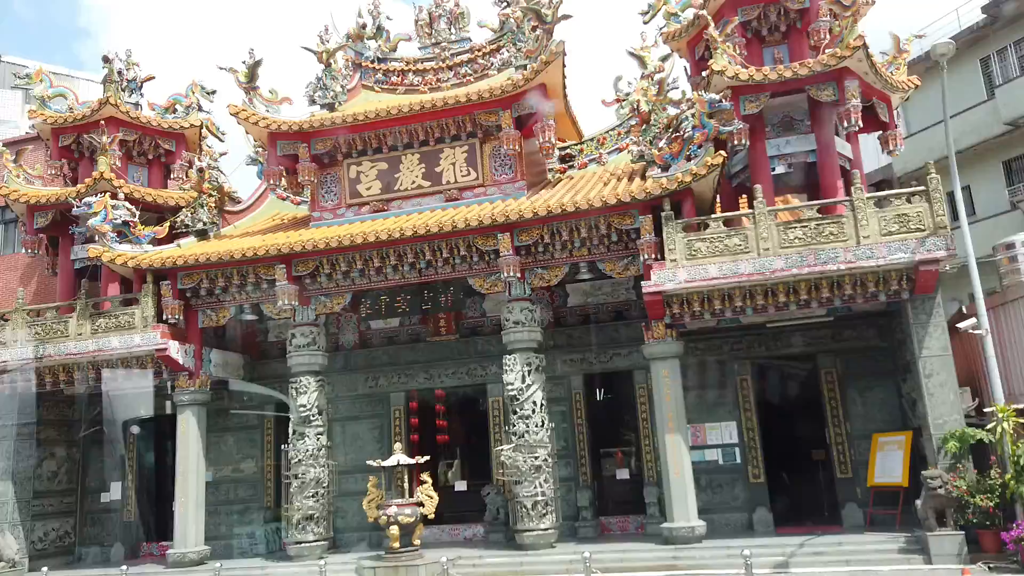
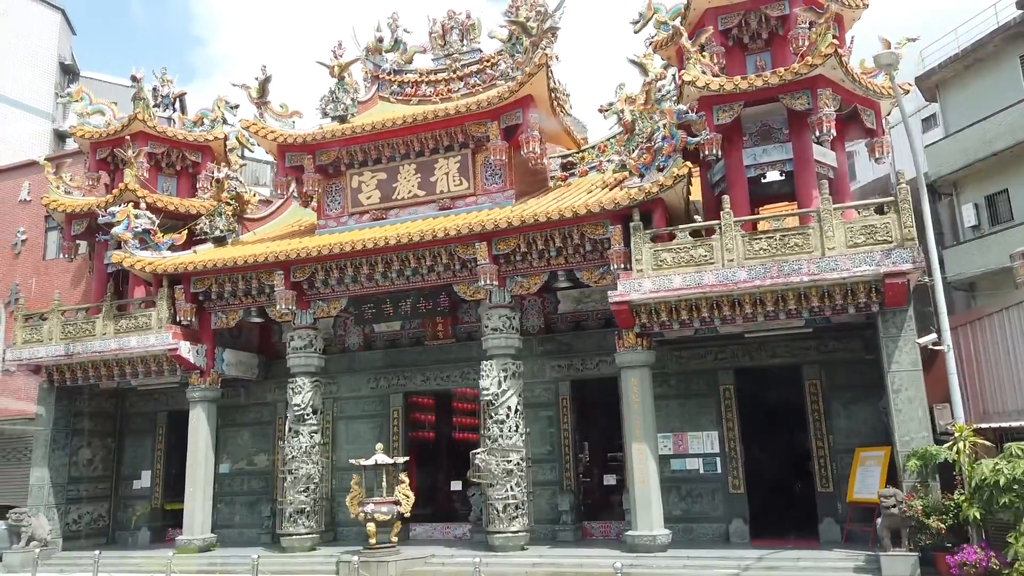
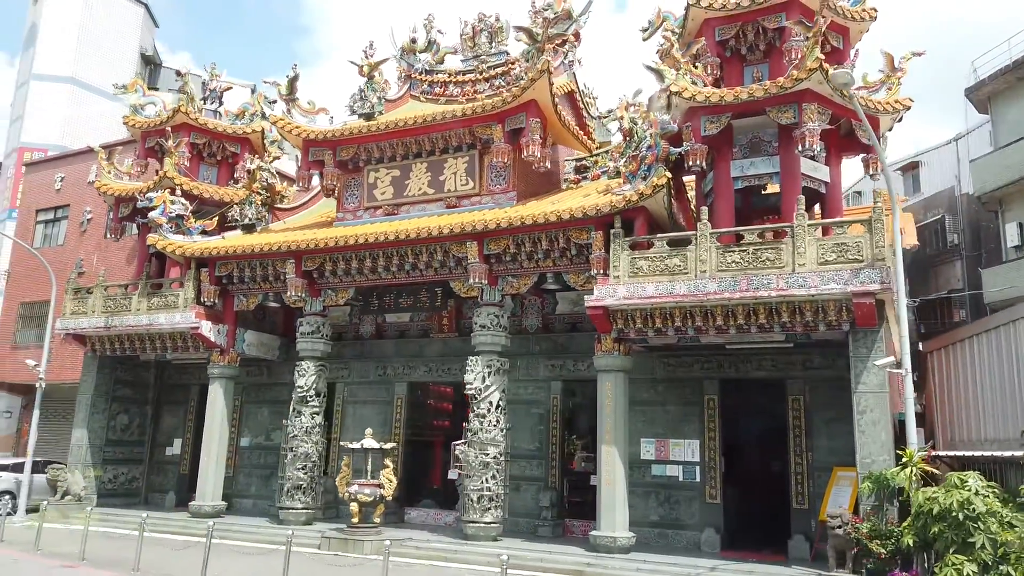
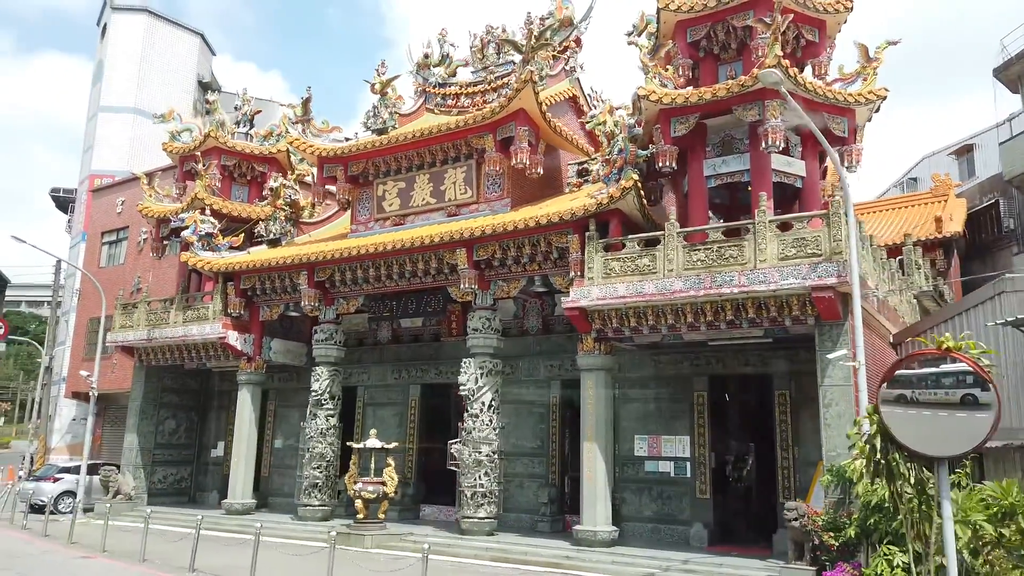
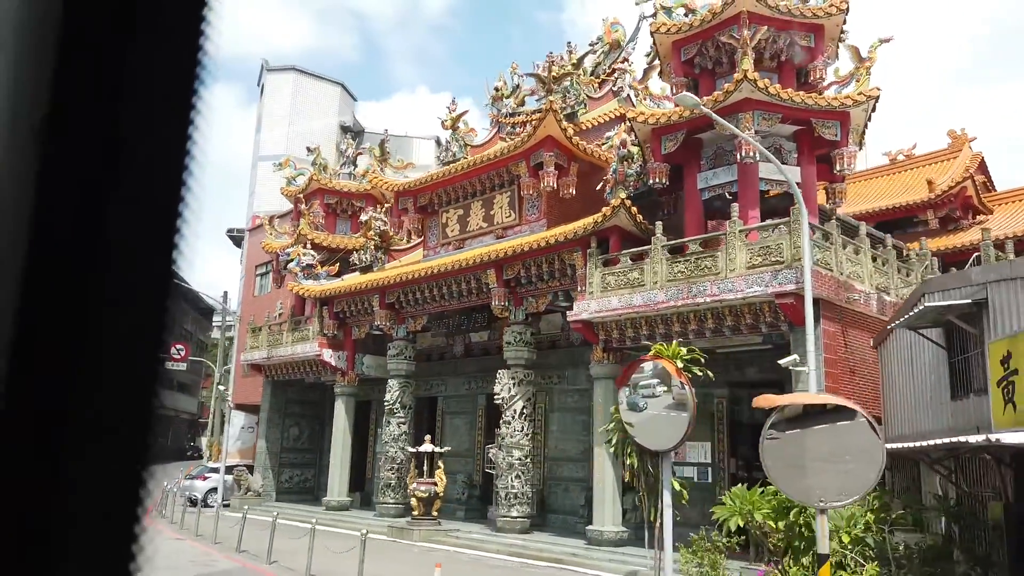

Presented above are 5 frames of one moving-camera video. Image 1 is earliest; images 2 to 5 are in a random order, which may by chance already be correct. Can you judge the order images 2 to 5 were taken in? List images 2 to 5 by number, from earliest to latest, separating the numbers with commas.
2, 3, 4, 5
